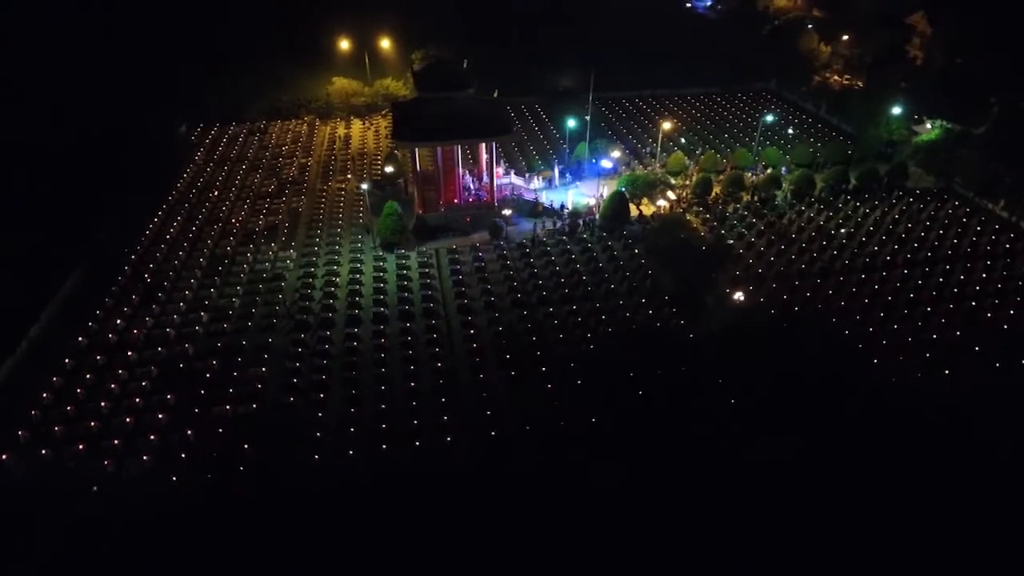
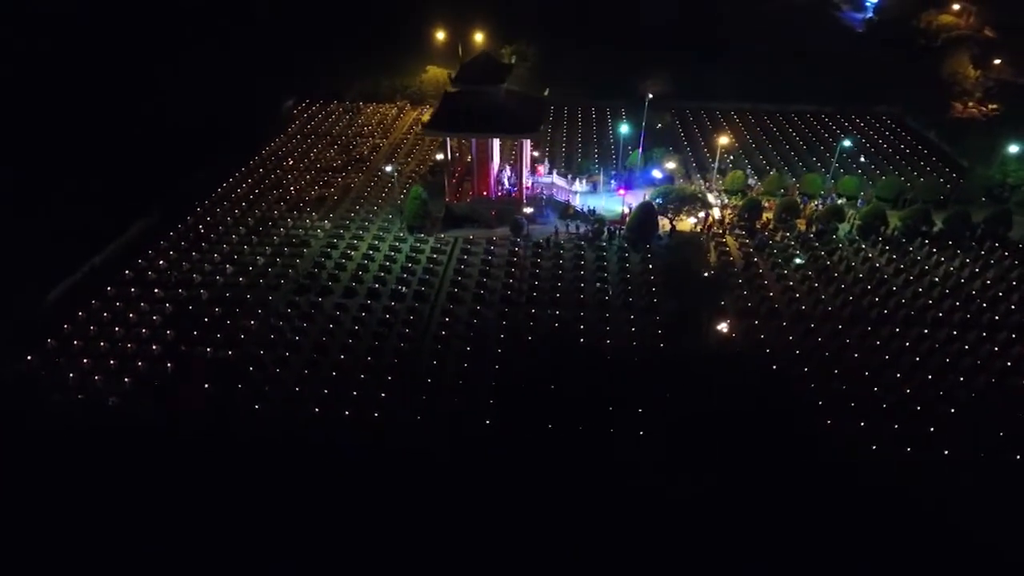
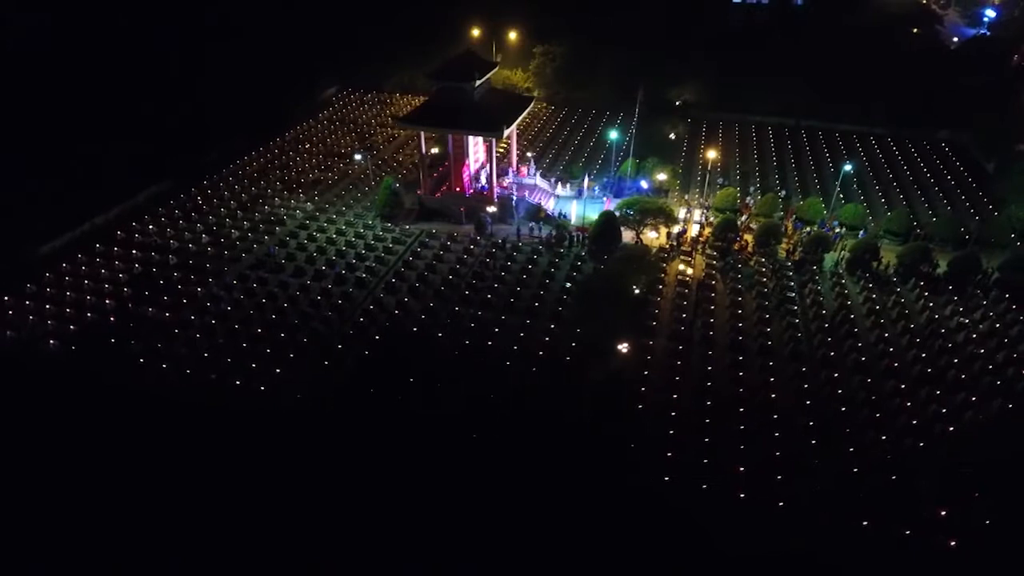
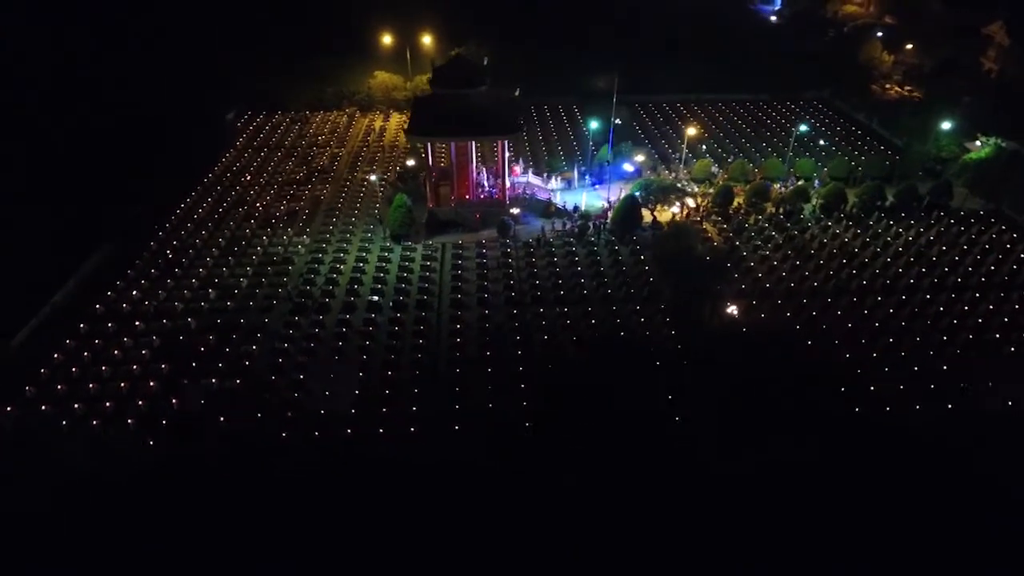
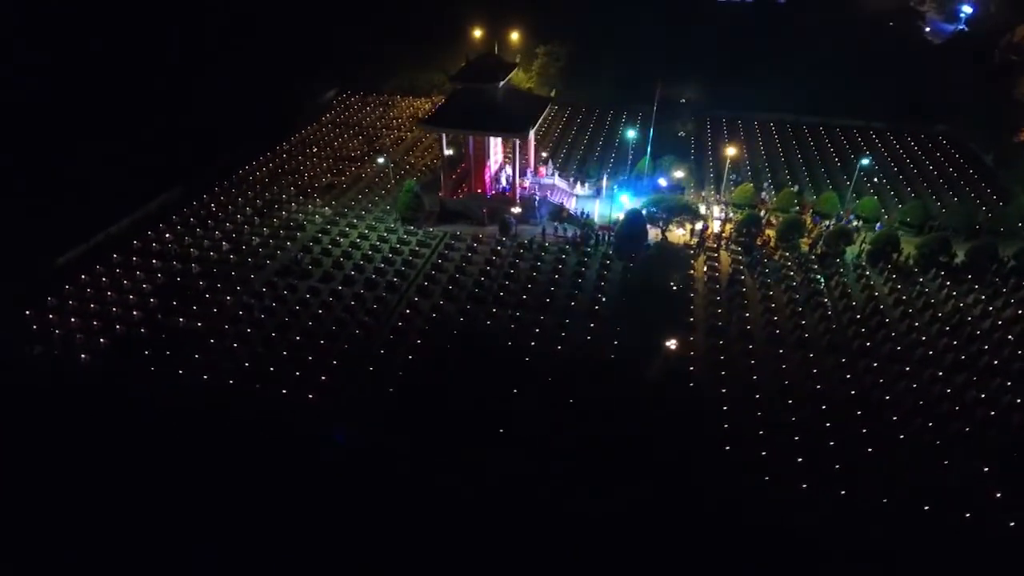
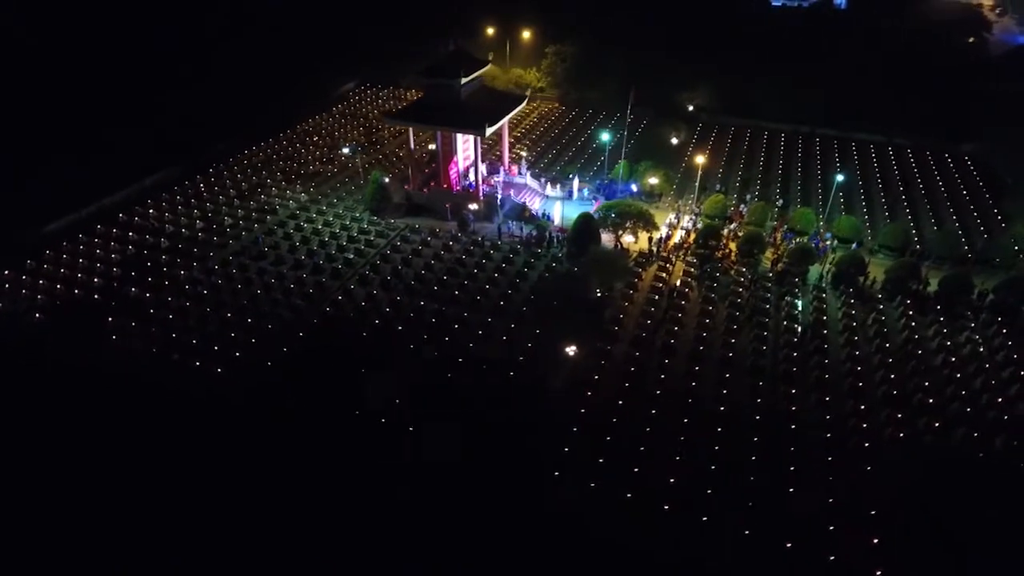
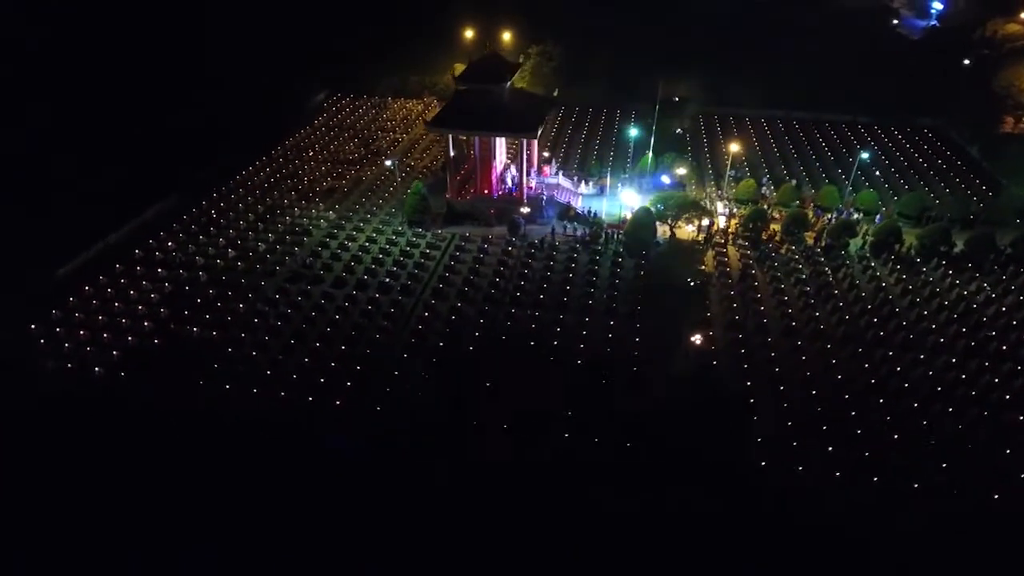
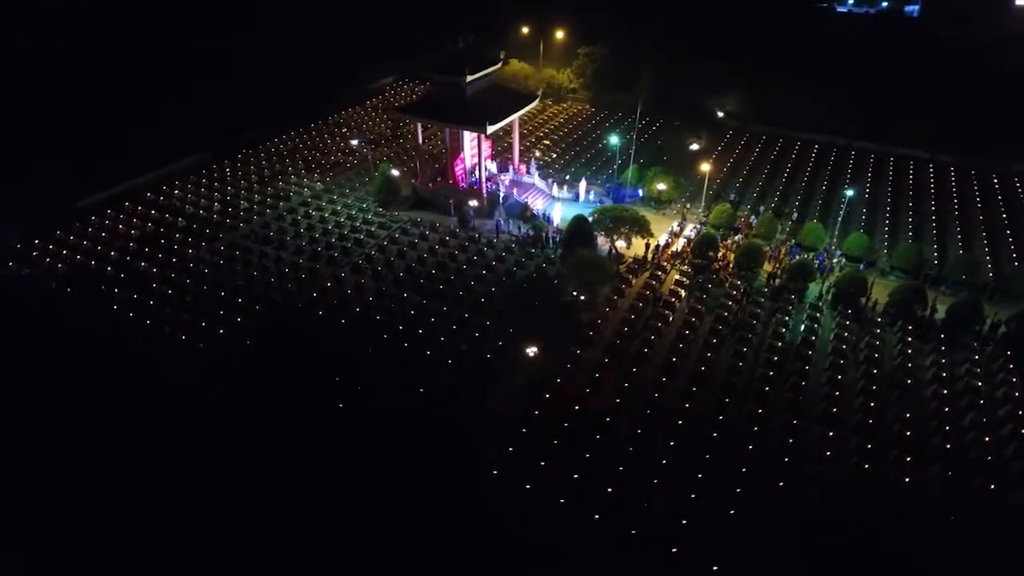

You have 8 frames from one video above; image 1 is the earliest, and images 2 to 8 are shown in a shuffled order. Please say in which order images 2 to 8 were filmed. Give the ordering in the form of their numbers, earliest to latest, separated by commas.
4, 2, 7, 5, 3, 6, 8
